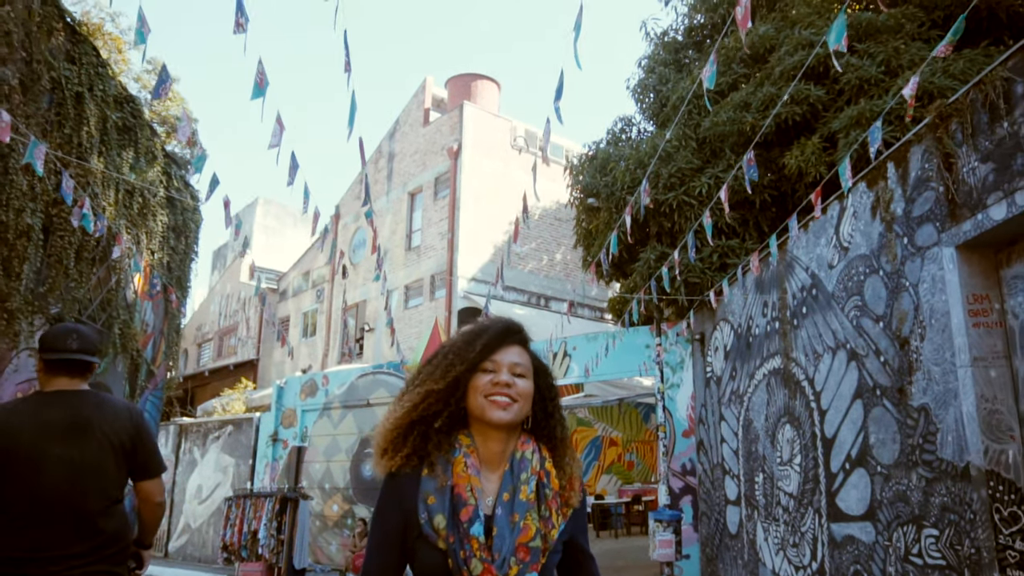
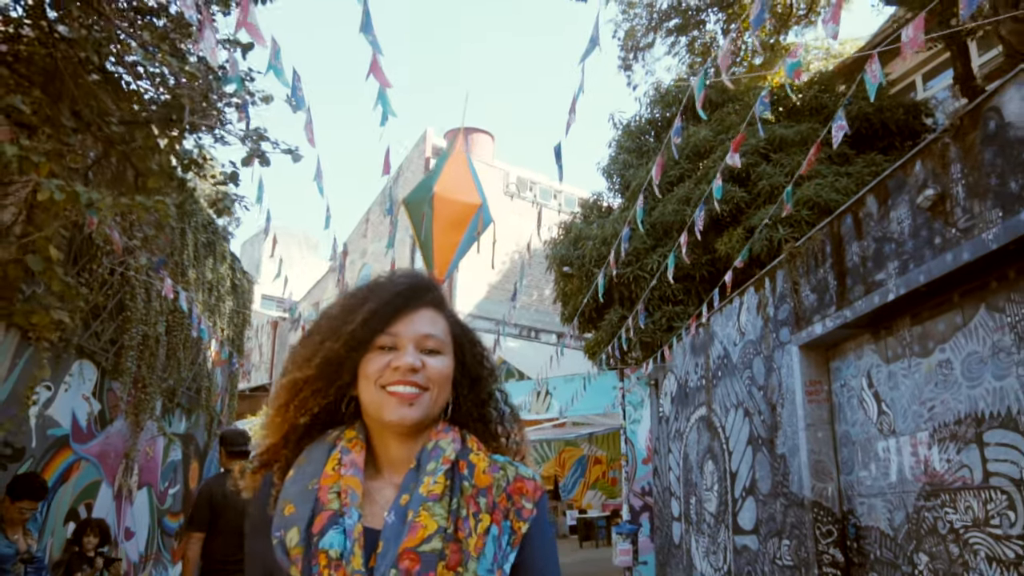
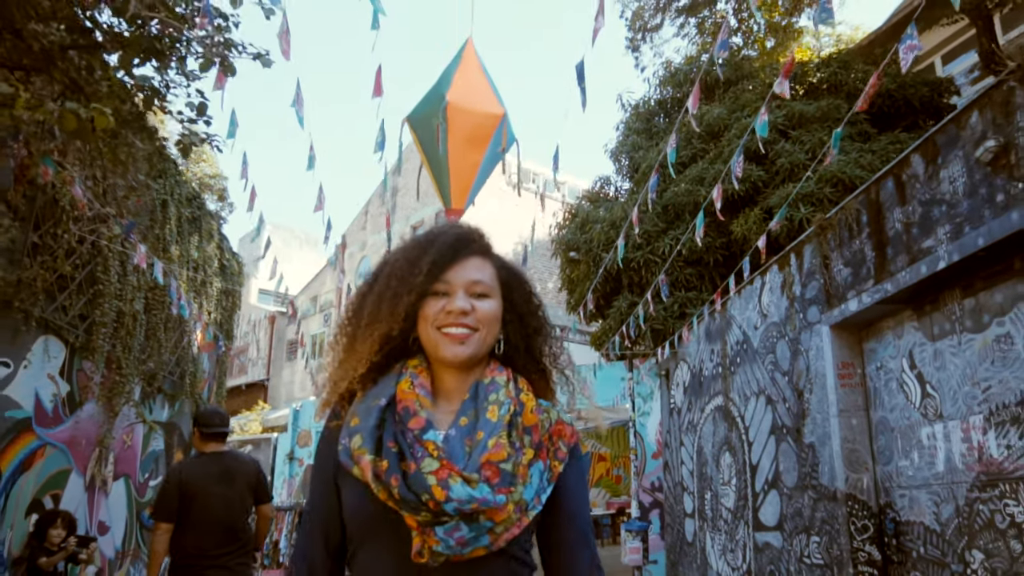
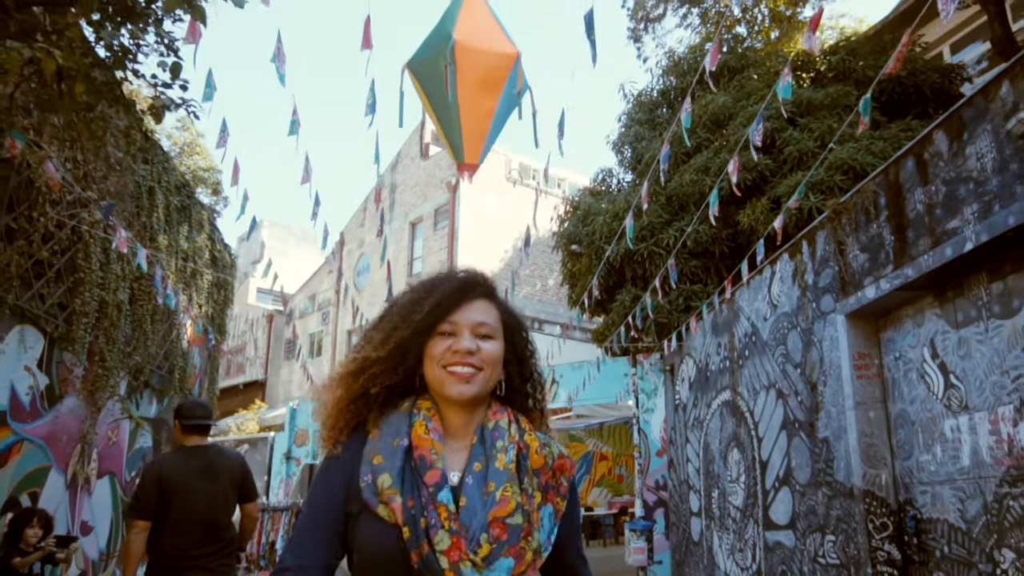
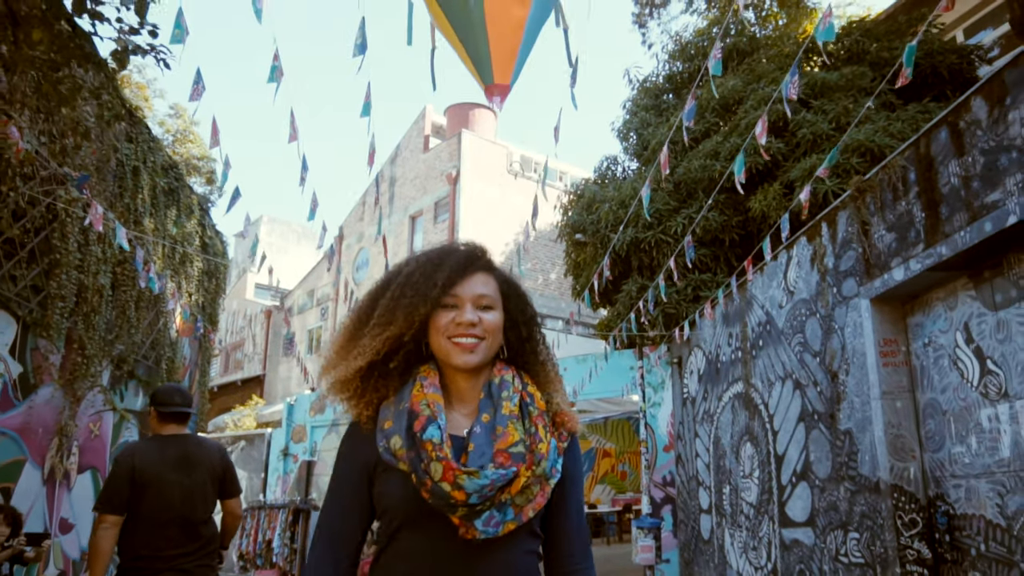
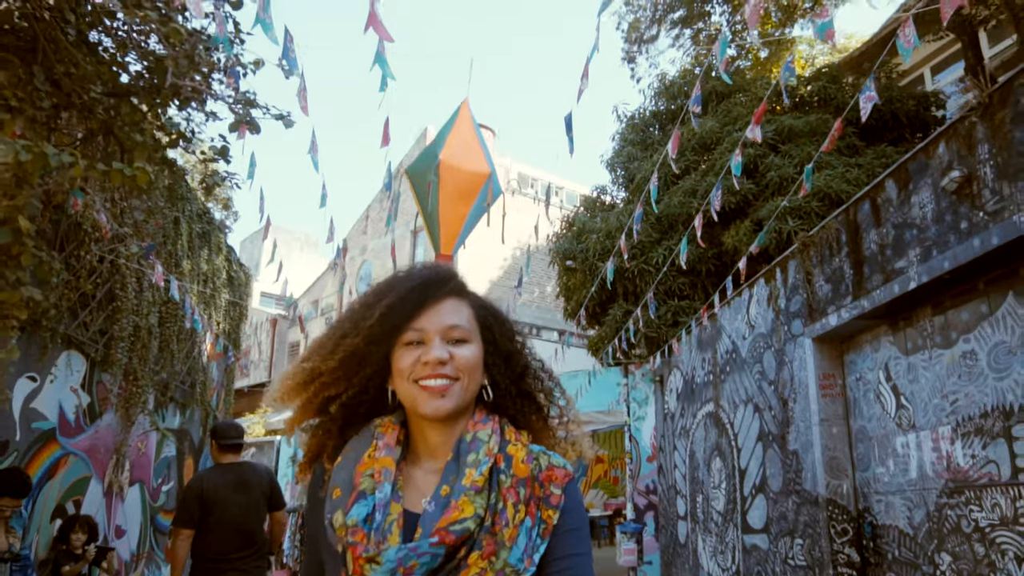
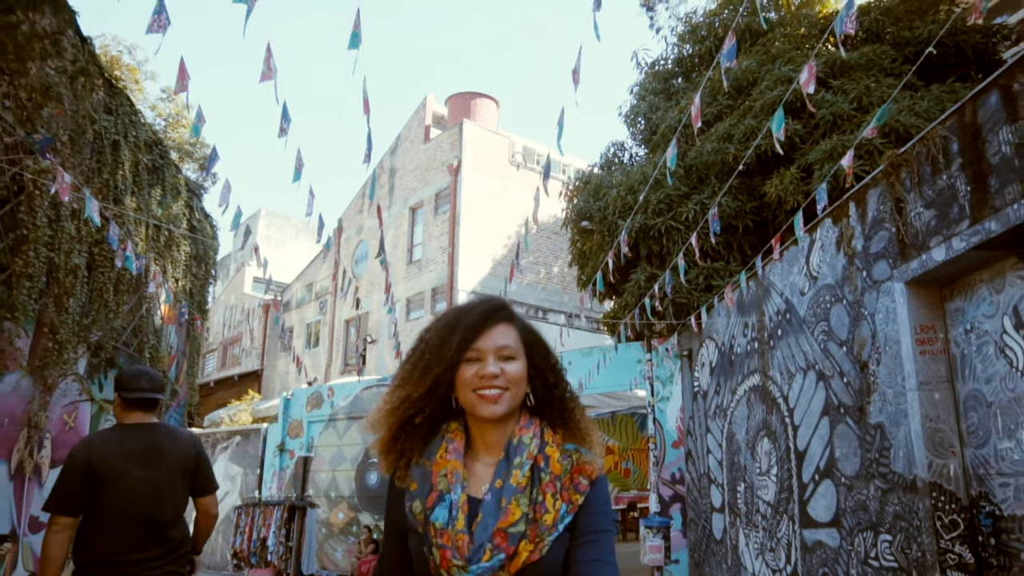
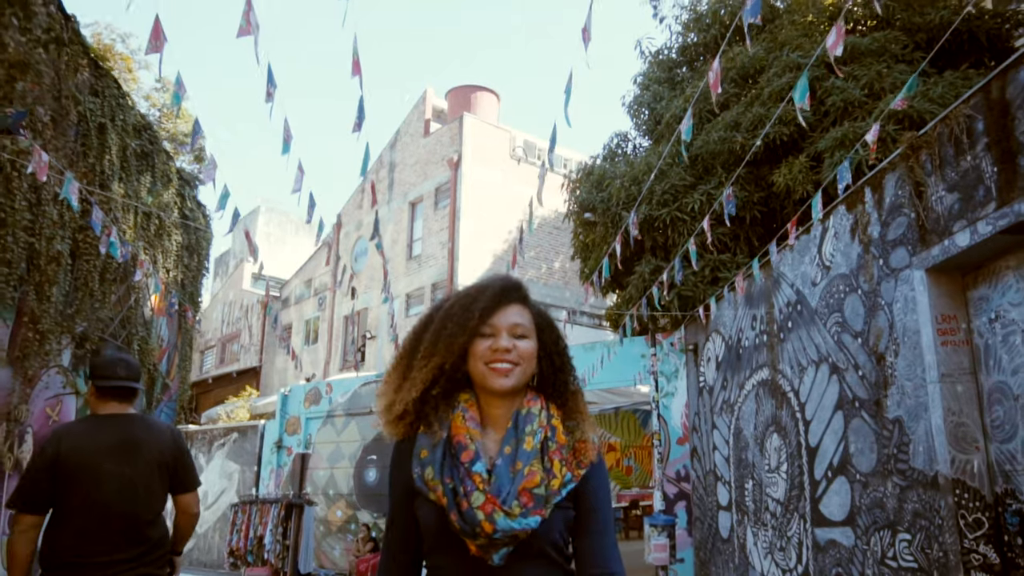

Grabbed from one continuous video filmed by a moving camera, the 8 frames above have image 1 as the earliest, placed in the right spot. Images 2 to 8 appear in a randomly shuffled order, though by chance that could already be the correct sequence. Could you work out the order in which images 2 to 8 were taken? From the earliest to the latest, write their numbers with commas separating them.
8, 7, 5, 4, 3, 6, 2
